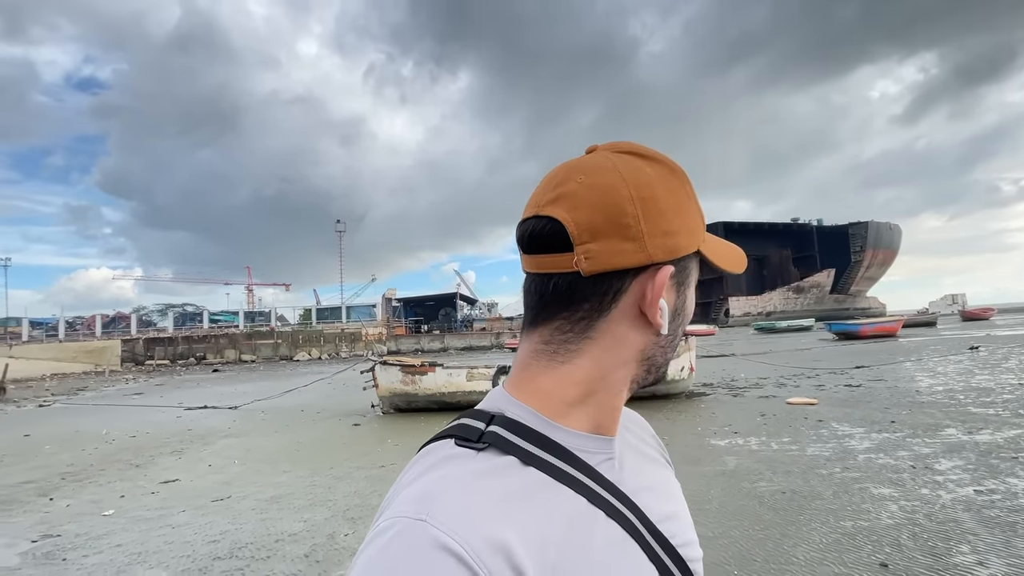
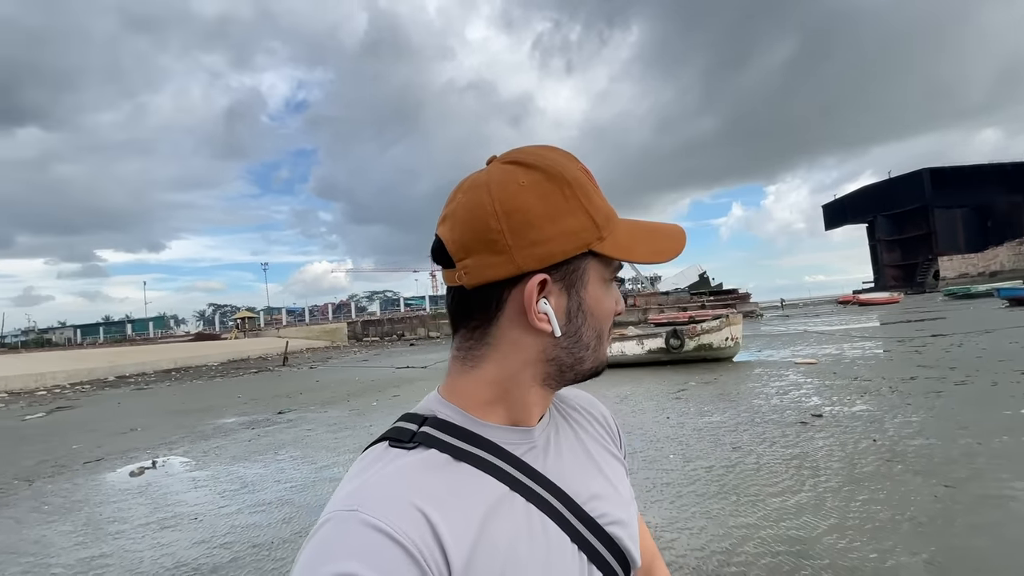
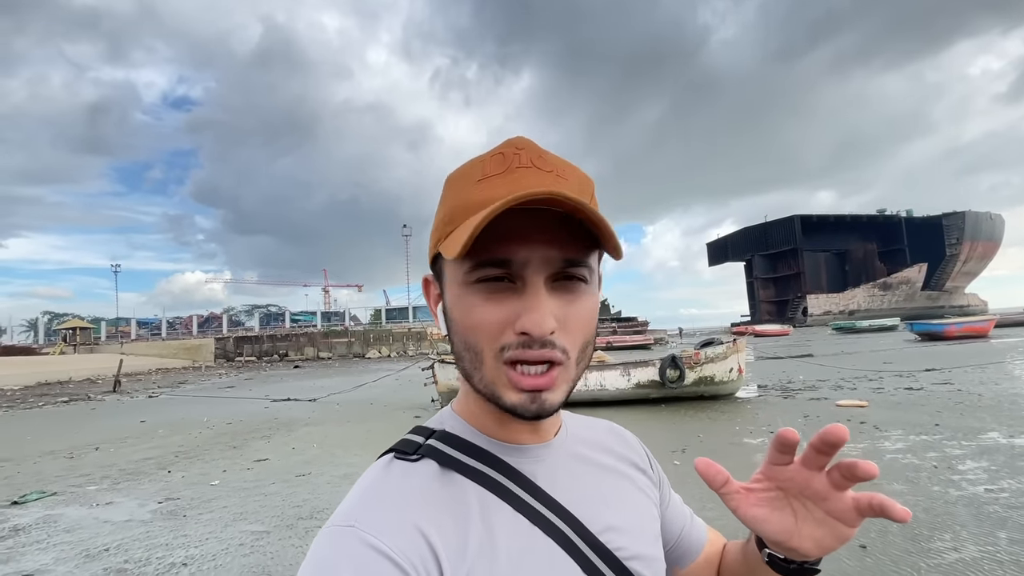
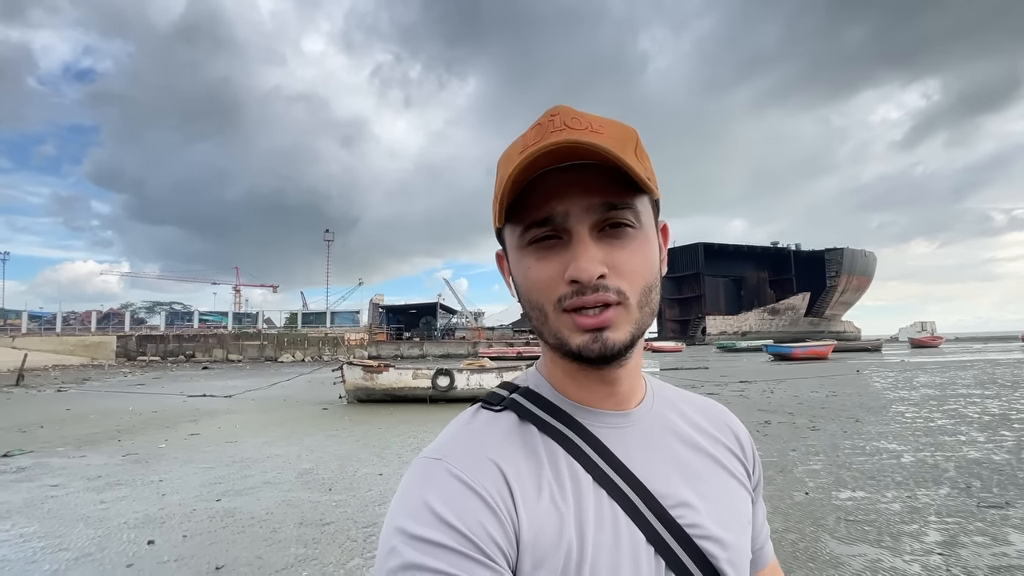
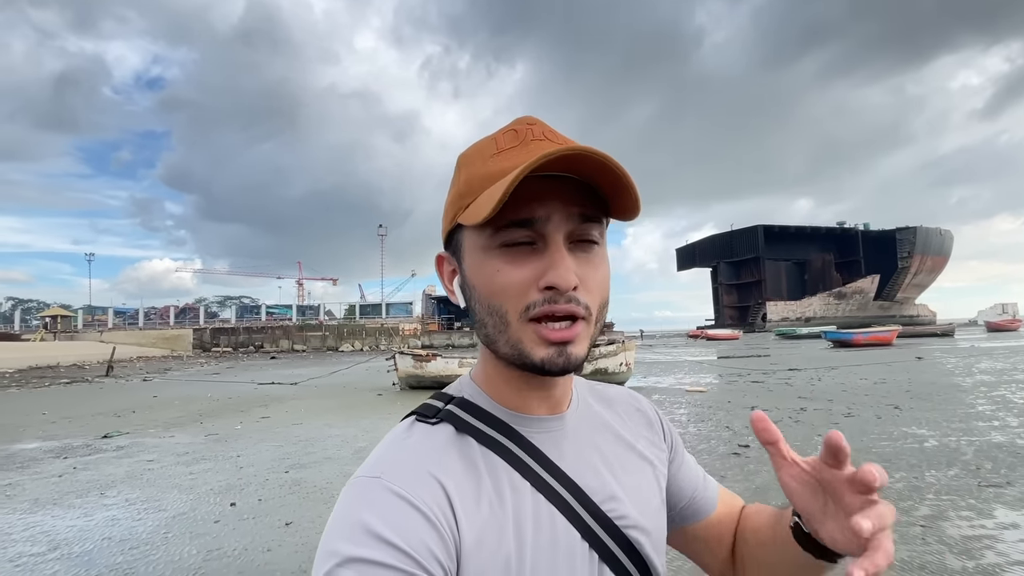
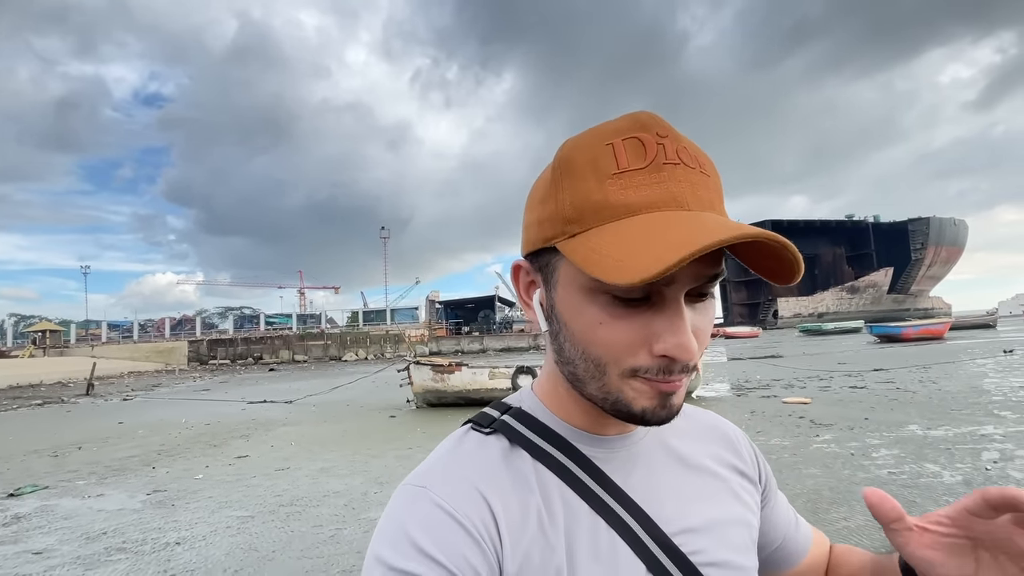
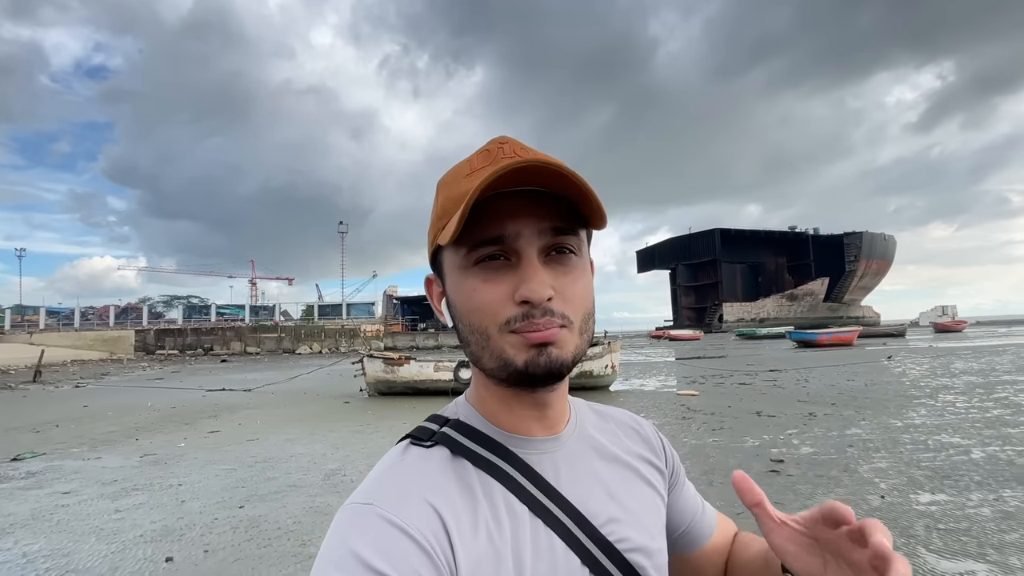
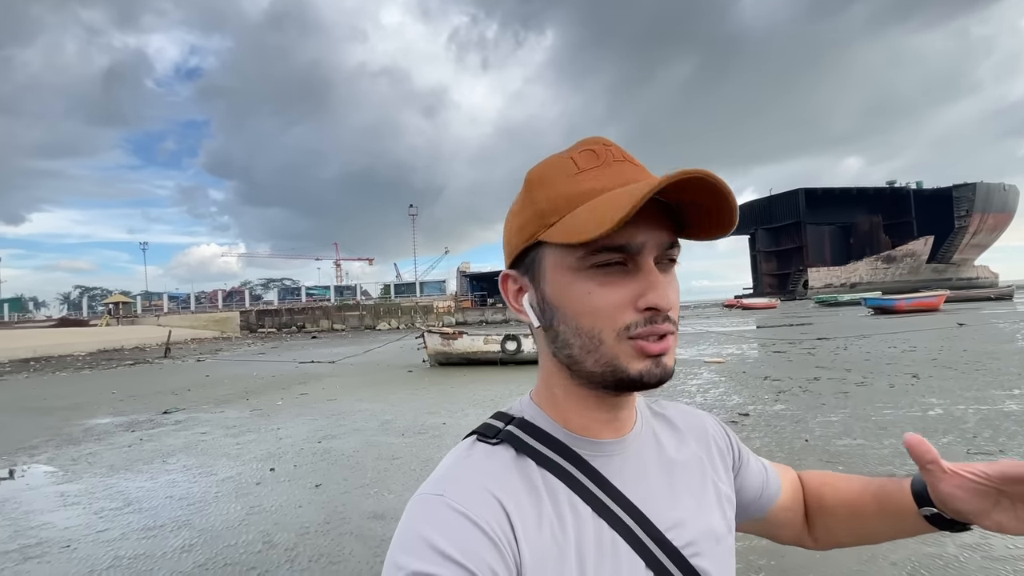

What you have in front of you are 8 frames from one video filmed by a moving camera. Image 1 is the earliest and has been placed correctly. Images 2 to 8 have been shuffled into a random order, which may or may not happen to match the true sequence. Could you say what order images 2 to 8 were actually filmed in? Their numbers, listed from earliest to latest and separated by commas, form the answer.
3, 6, 7, 4, 5, 8, 2
